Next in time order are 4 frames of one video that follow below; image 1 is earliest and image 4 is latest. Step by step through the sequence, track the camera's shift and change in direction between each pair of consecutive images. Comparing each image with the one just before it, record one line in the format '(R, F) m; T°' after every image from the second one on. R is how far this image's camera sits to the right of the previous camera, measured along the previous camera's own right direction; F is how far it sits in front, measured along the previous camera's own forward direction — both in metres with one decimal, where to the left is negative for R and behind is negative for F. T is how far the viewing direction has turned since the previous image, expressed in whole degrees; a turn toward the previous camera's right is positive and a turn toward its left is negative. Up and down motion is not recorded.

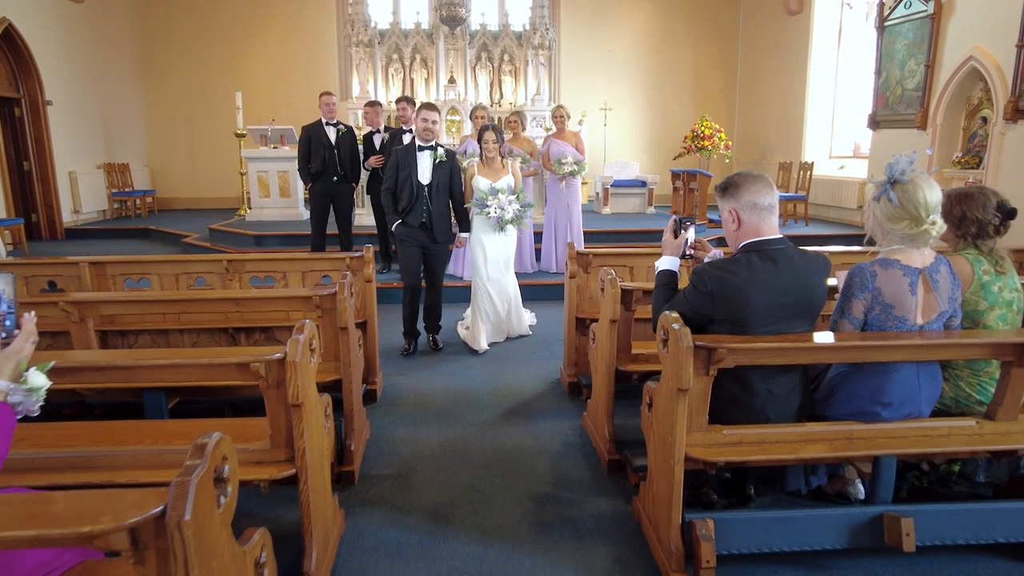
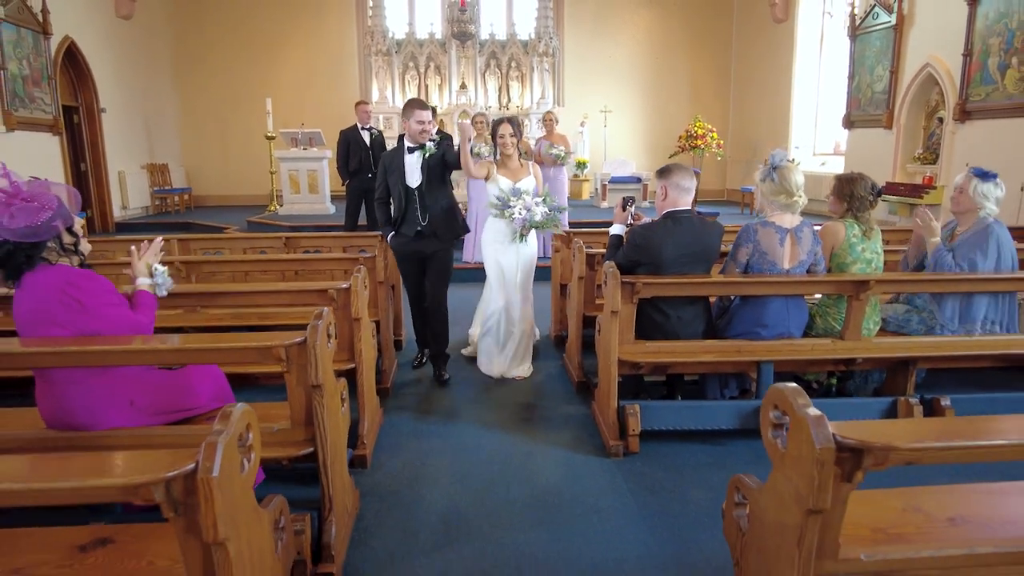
(+0.1, -0.9) m; -1°
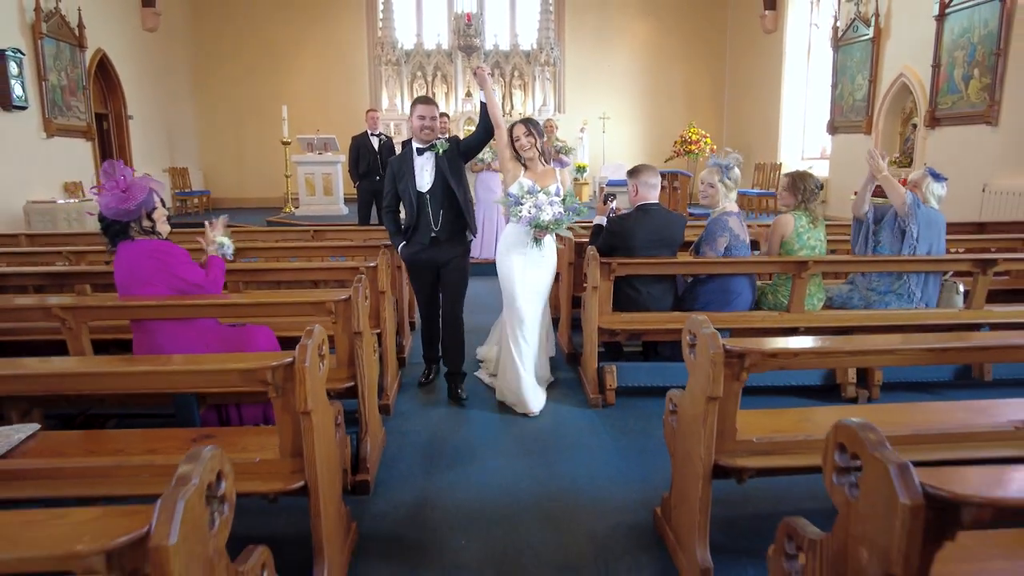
(0.0, -0.6) m; 0°
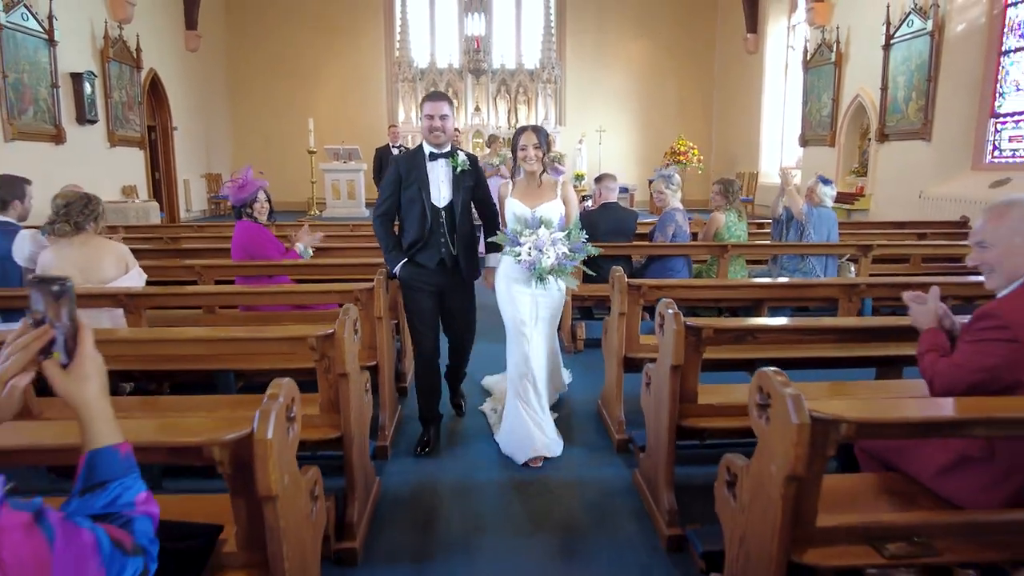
(+0.1, -1.2) m; -1°
